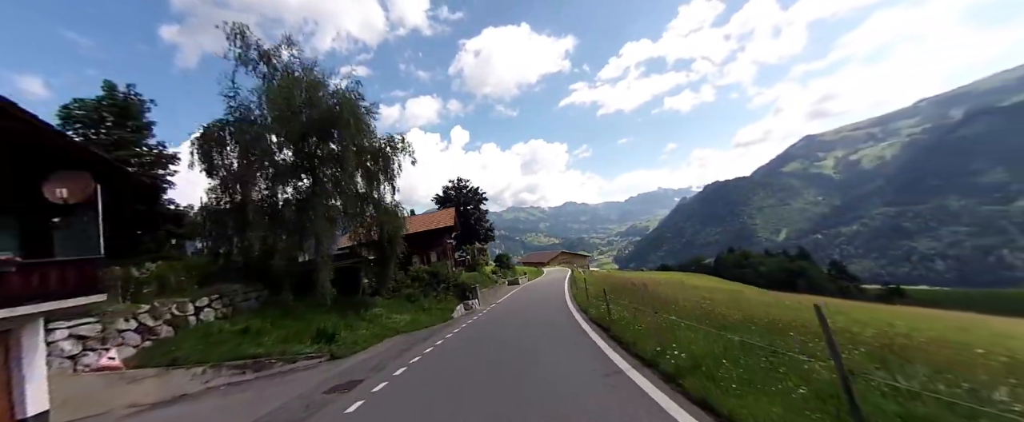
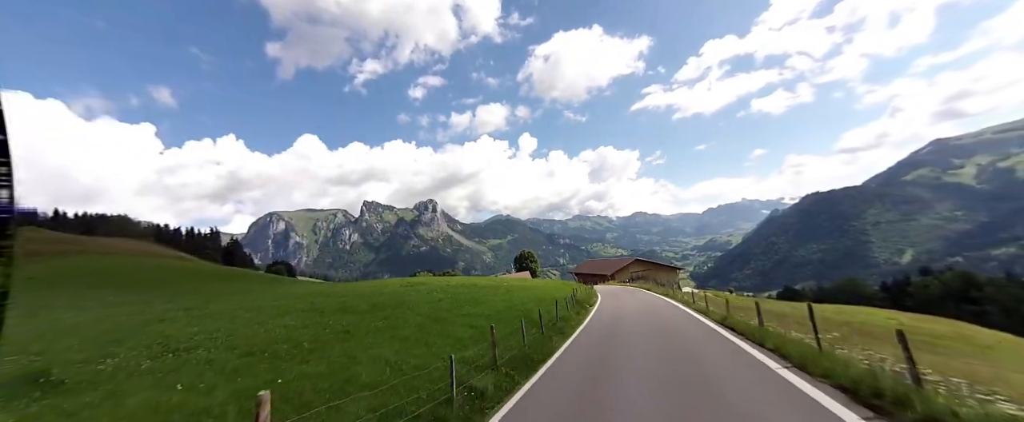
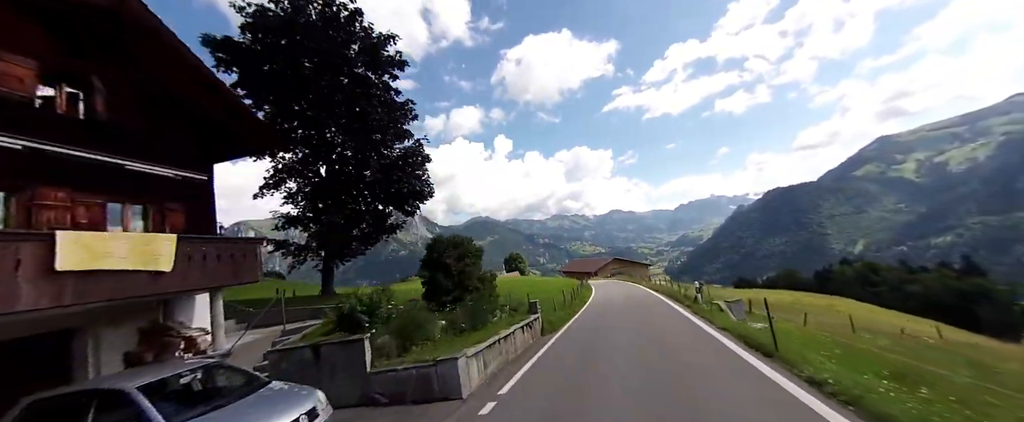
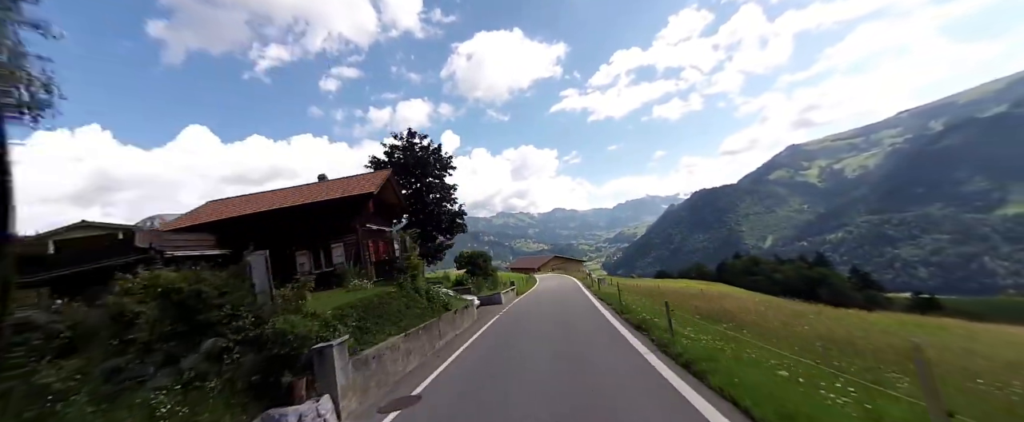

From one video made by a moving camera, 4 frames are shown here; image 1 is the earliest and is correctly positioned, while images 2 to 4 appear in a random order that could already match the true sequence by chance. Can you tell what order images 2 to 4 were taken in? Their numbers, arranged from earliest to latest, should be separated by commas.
4, 3, 2
